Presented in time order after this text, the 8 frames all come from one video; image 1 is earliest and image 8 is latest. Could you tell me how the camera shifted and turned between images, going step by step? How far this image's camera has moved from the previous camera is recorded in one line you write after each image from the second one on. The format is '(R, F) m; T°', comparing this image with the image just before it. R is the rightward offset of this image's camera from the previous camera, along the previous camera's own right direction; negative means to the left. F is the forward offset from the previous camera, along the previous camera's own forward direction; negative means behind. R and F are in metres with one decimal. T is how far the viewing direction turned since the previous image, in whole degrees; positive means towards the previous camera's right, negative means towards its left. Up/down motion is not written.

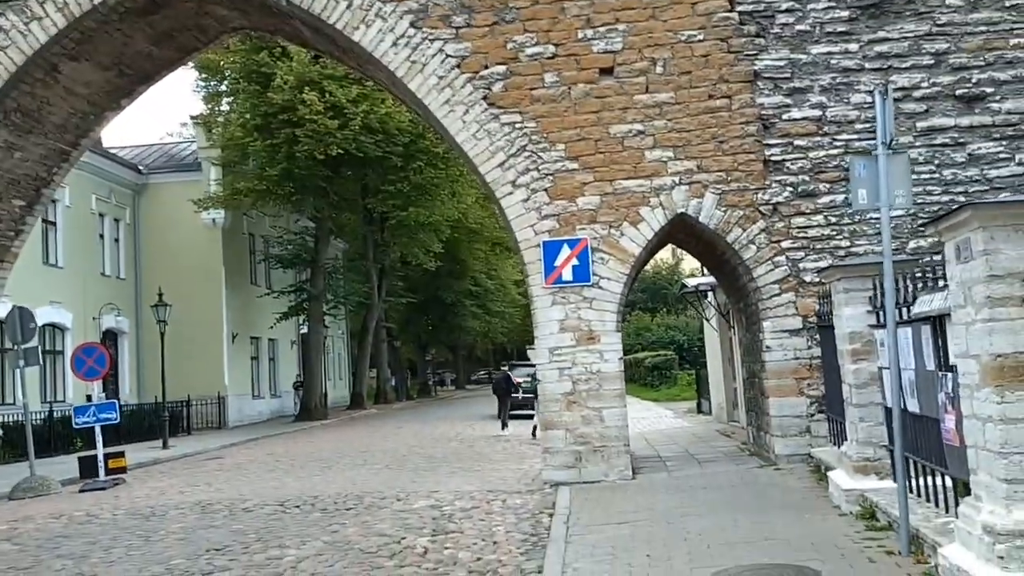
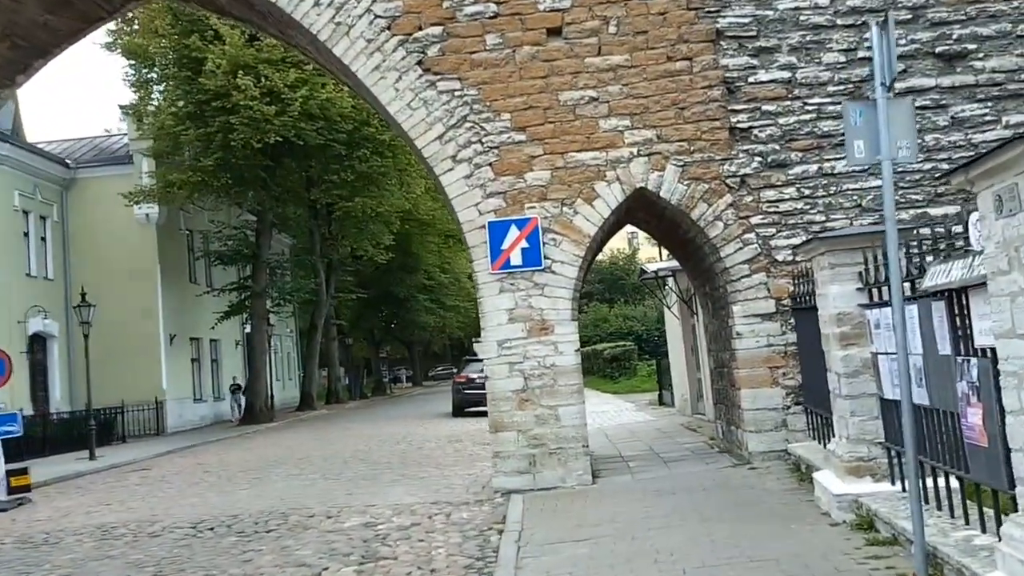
(+0.2, +1.2) m; +3°
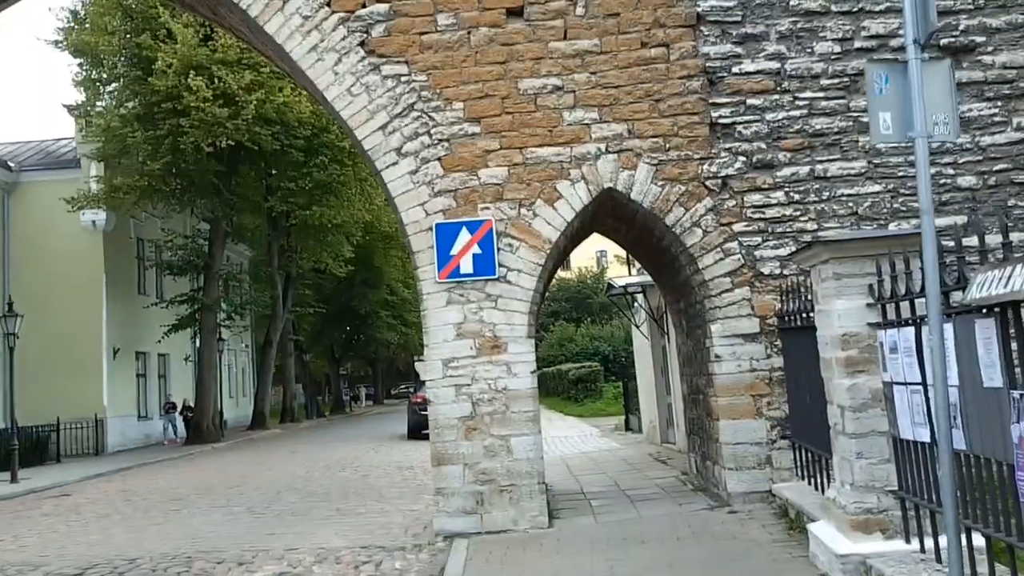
(+0.2, +1.3) m; +2°
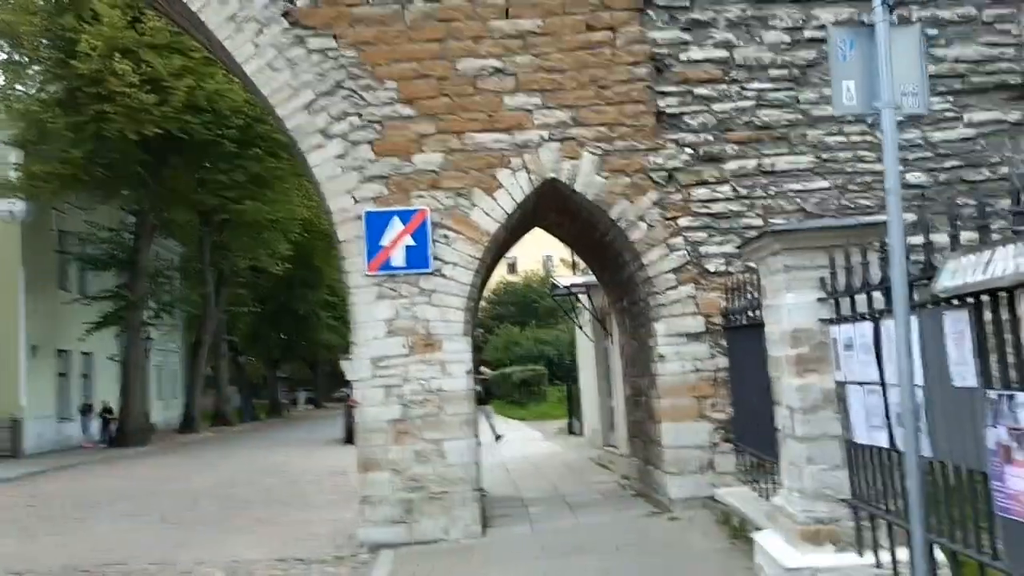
(+0.1, +0.5) m; +4°
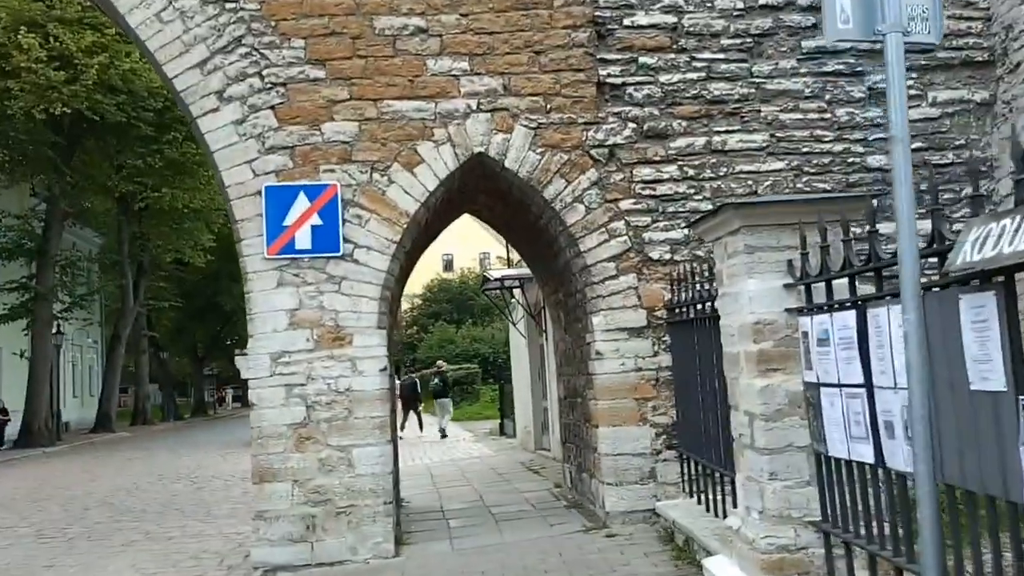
(+0.2, +0.9) m; +4°
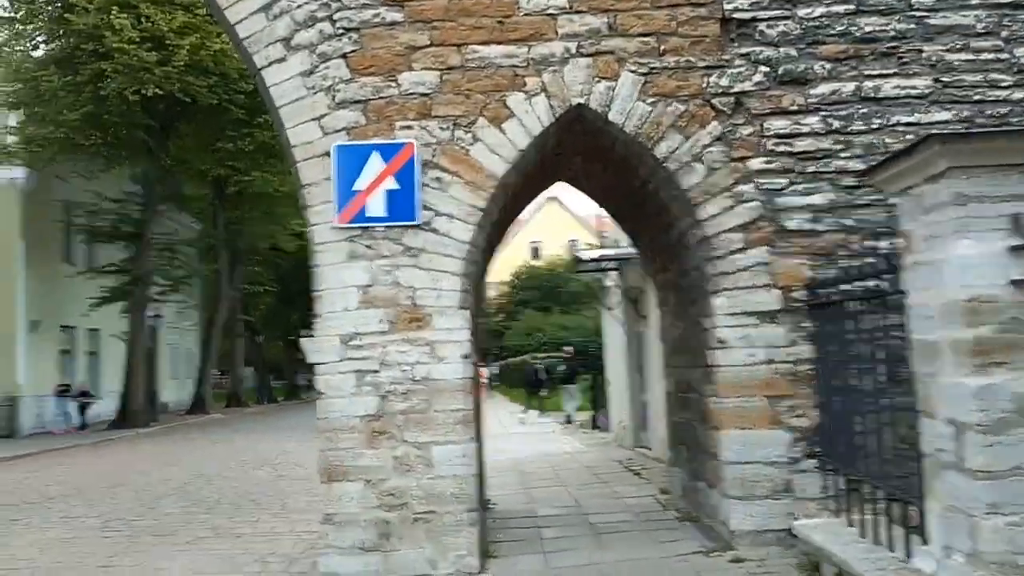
(-0.1, +1.1) m; -6°
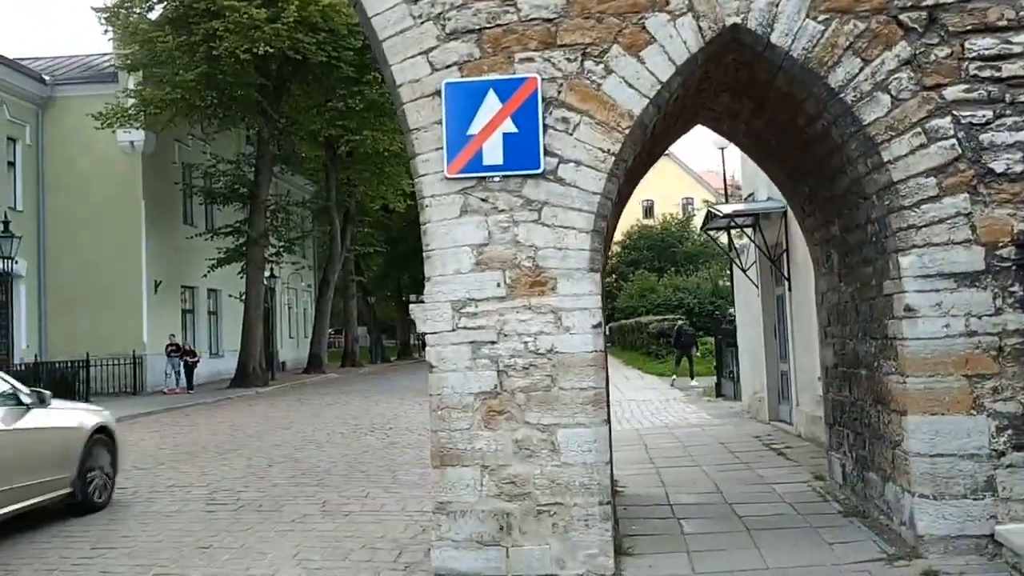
(-0.2, +0.9) m; -7°
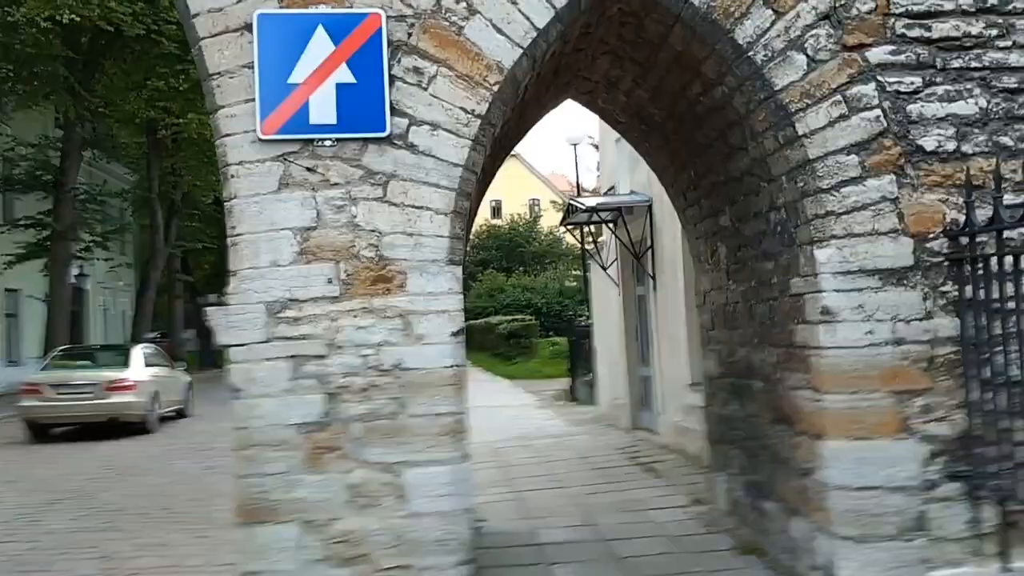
(0.0, +1.2) m; +10°
